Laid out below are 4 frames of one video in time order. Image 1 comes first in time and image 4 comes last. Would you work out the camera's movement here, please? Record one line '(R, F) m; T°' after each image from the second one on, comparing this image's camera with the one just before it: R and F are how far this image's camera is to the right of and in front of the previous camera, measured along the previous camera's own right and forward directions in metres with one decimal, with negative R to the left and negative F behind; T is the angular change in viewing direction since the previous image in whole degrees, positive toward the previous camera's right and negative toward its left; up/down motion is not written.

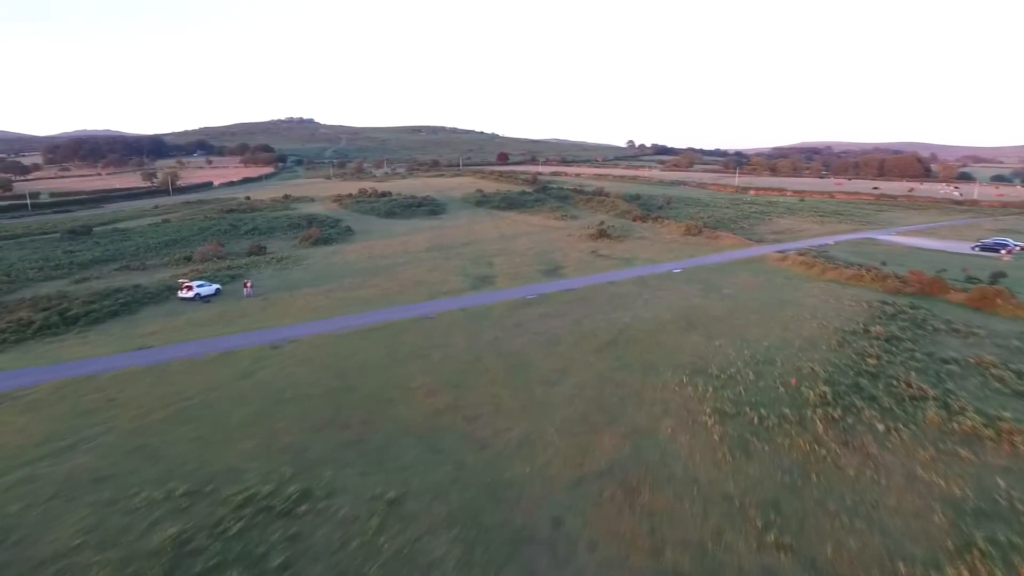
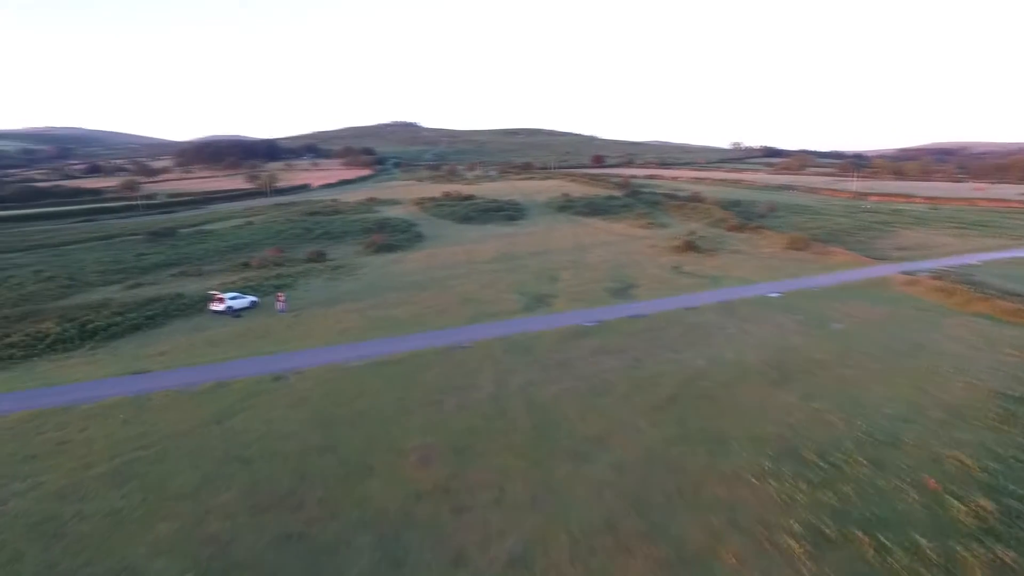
(+1.4, +3.9) m; -9°
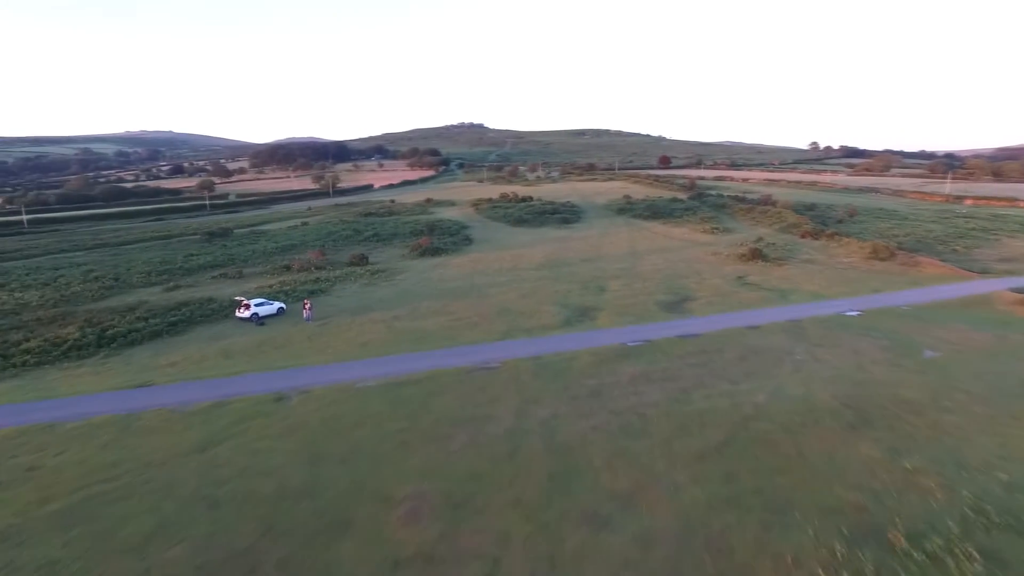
(+0.9, +2.2) m; -6°
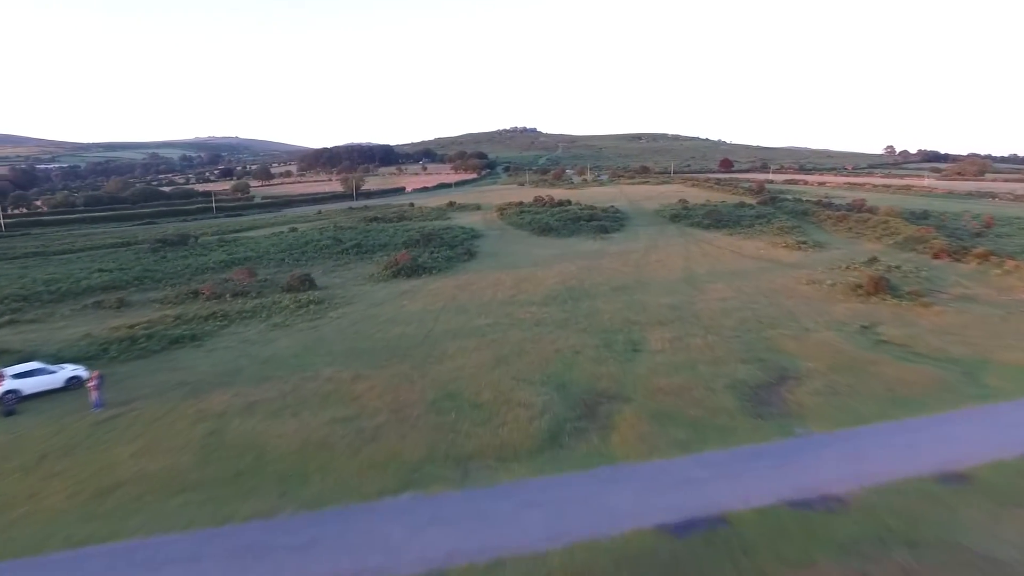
(+2.2, +11.1) m; -5°
